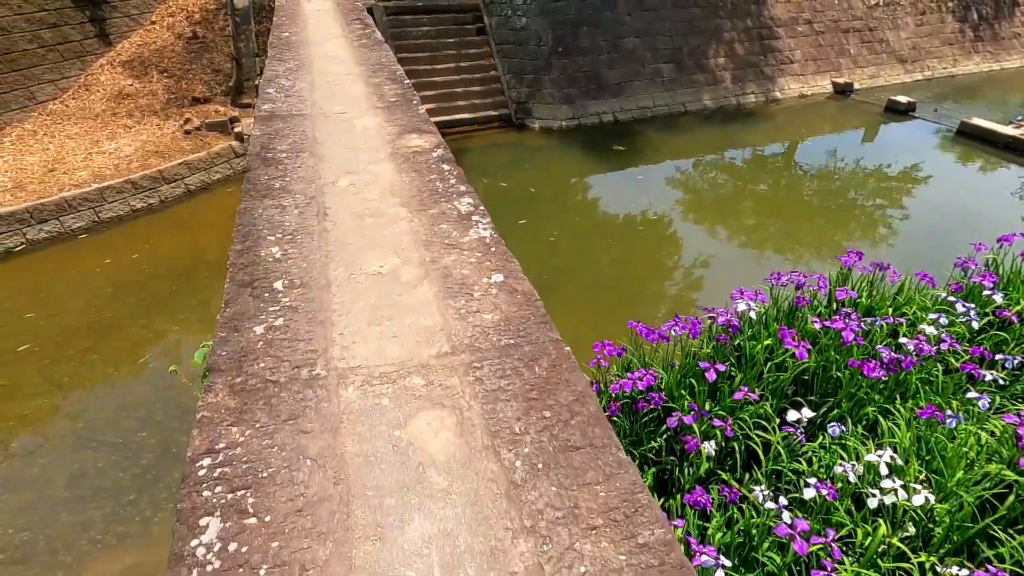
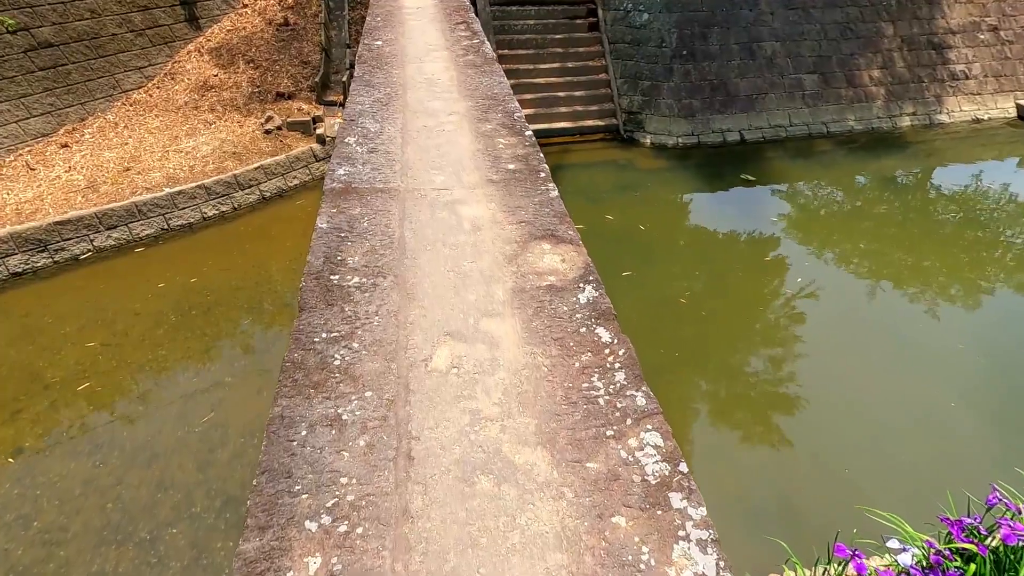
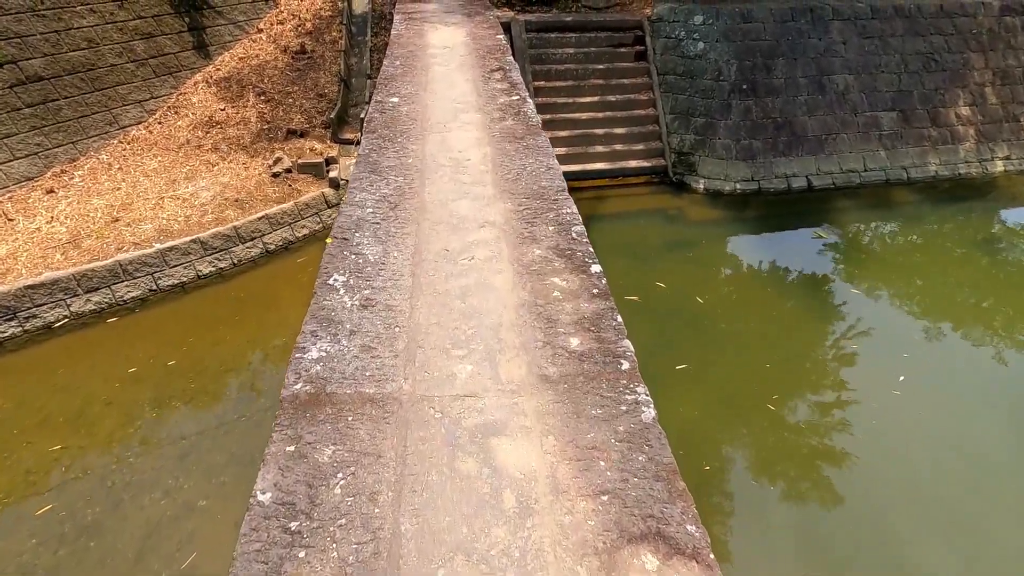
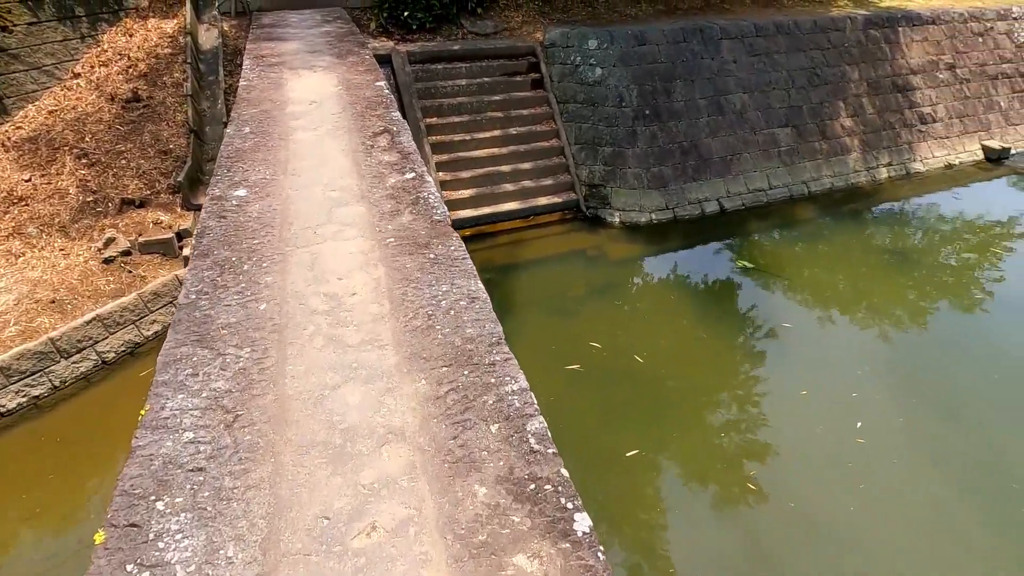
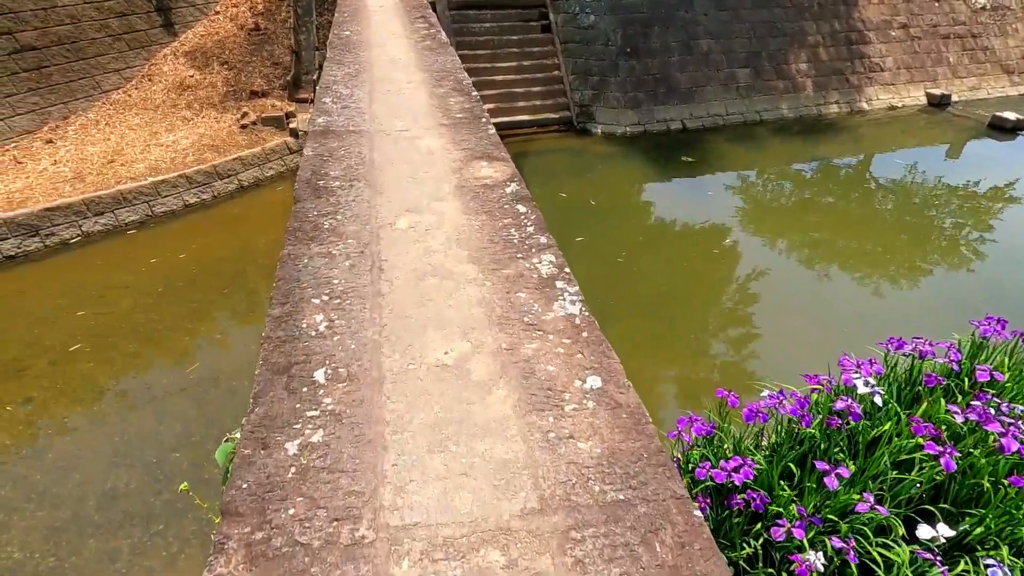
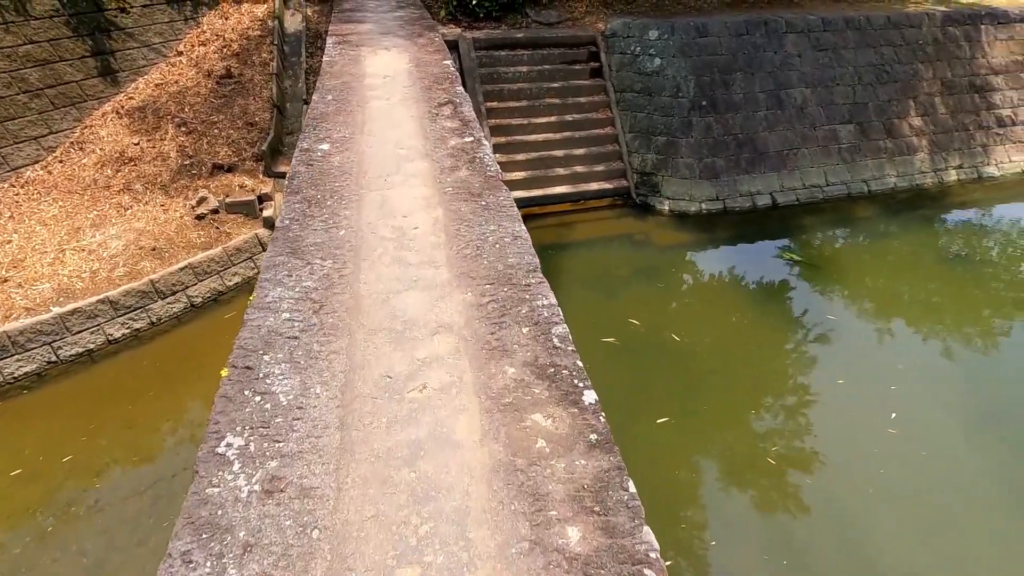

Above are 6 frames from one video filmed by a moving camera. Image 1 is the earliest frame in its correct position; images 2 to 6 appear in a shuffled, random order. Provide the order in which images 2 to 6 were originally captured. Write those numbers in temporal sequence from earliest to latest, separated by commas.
5, 2, 3, 6, 4
